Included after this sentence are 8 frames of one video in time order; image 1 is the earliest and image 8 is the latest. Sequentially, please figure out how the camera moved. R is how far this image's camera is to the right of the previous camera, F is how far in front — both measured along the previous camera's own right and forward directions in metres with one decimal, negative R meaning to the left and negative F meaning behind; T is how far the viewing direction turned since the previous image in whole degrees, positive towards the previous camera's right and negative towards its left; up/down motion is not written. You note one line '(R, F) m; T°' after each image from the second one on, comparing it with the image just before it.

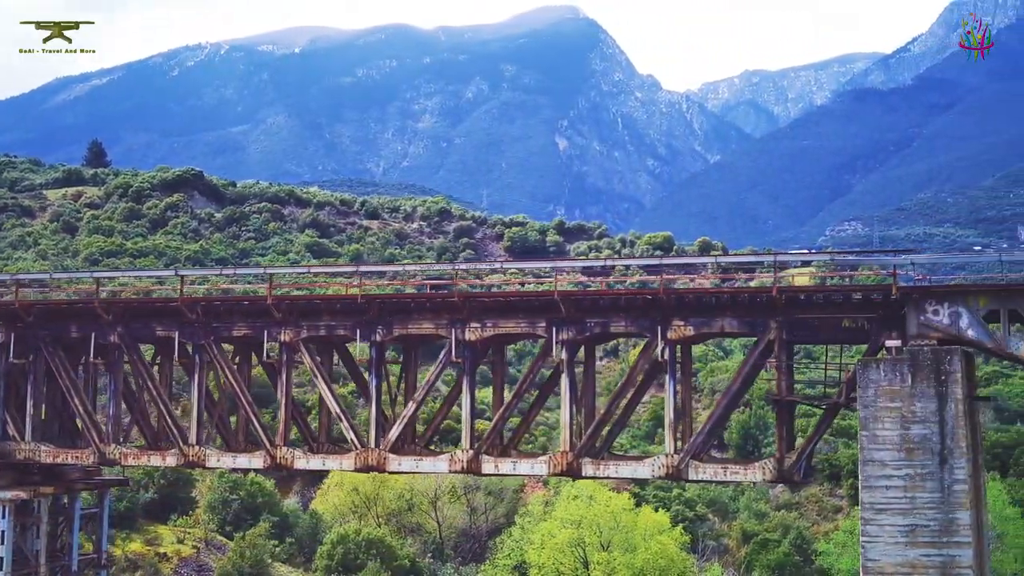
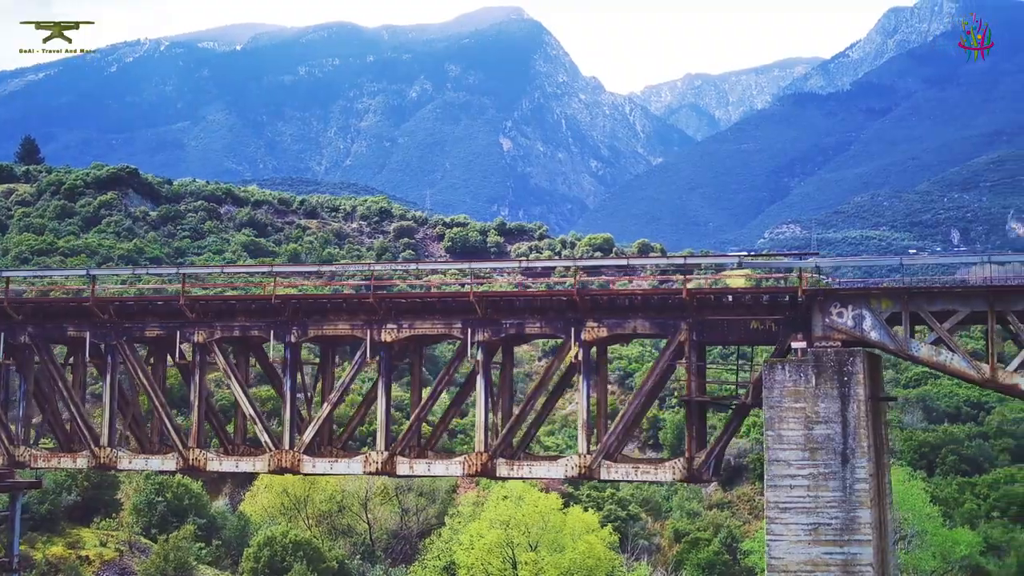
(+0.5, -0.1) m; +3°
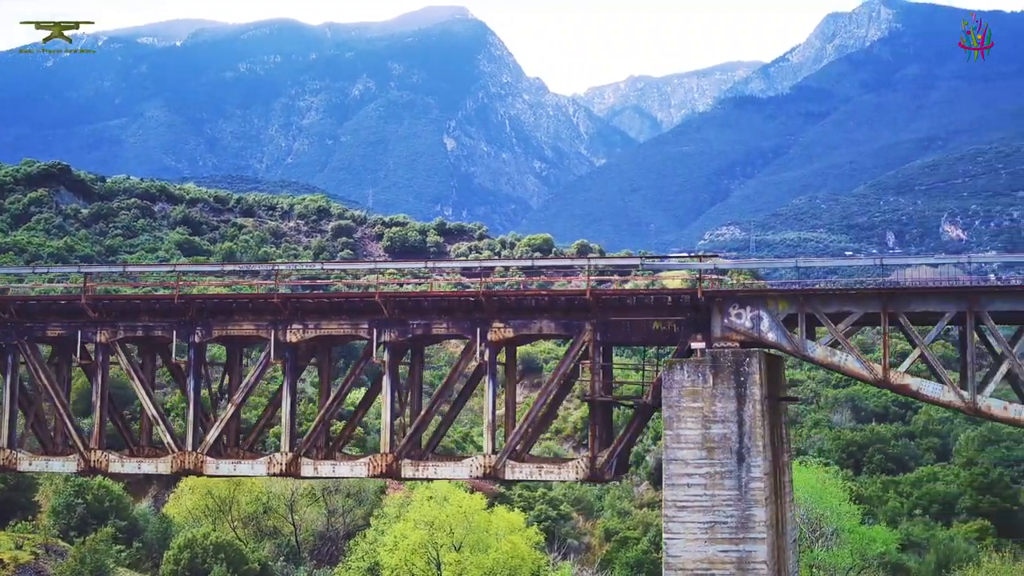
(+0.6, -0.1) m; +3°
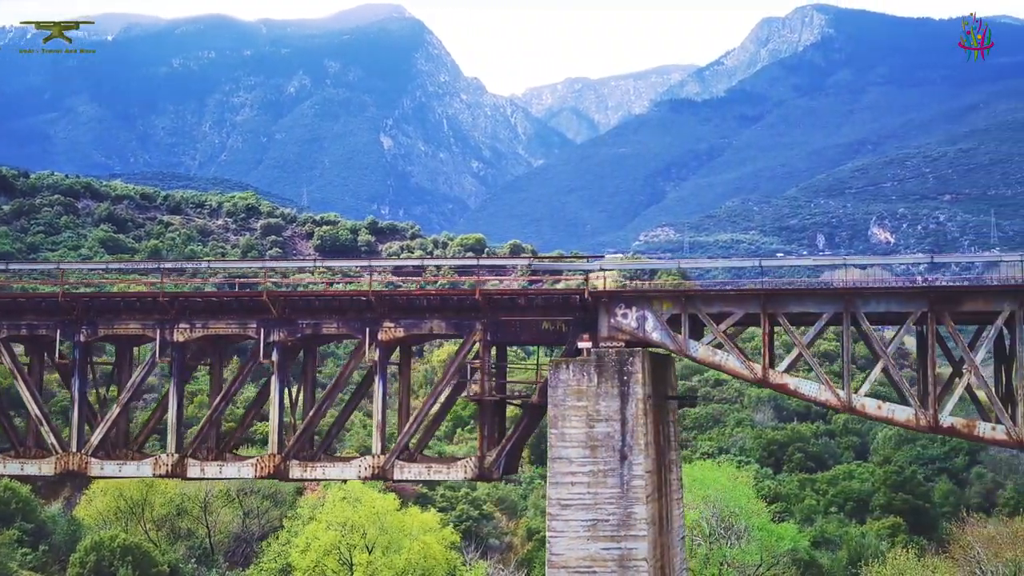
(+0.7, -0.1) m; +3°
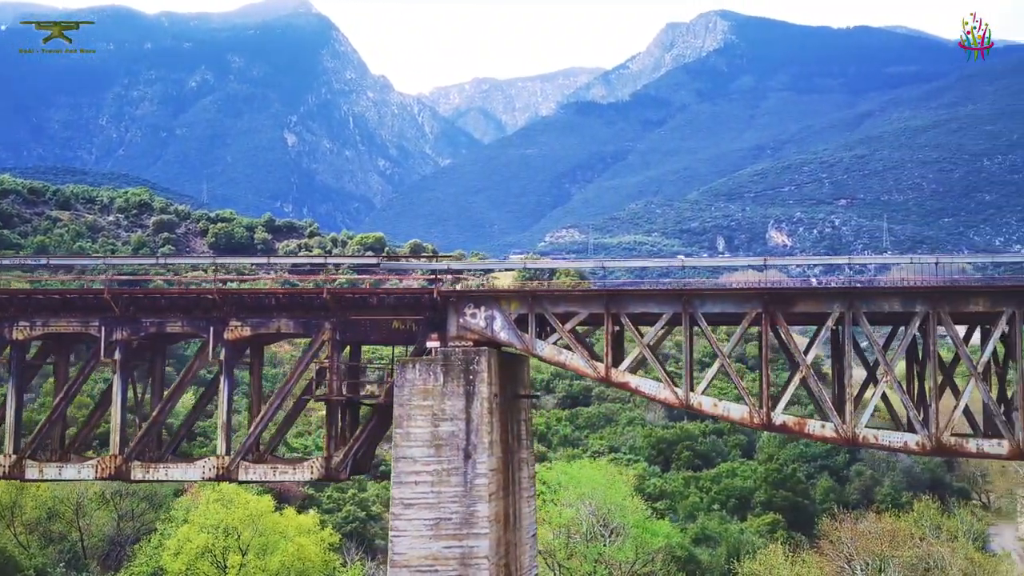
(+0.9, -0.1) m; +5°
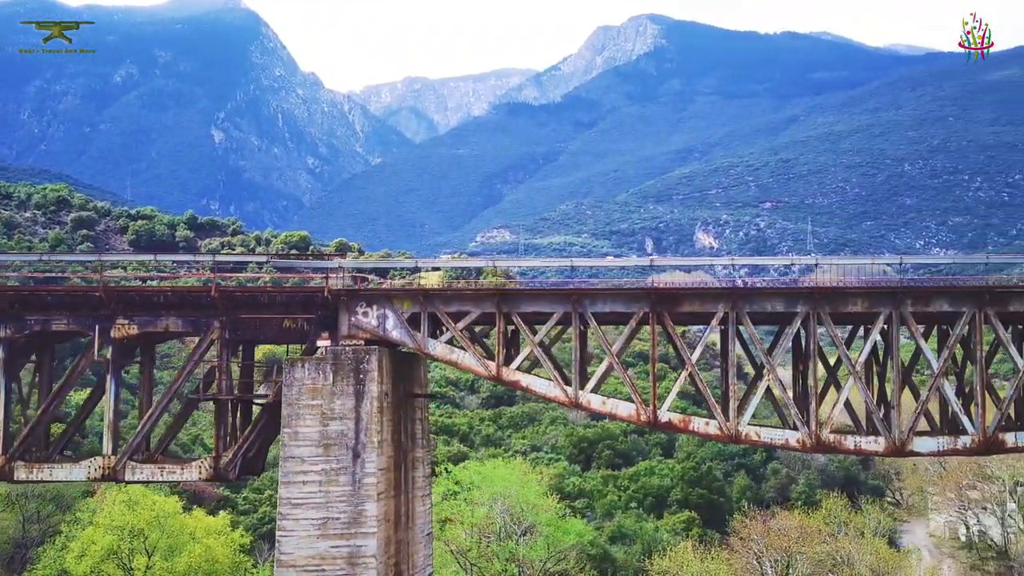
(+0.6, -0.1) m; +3°
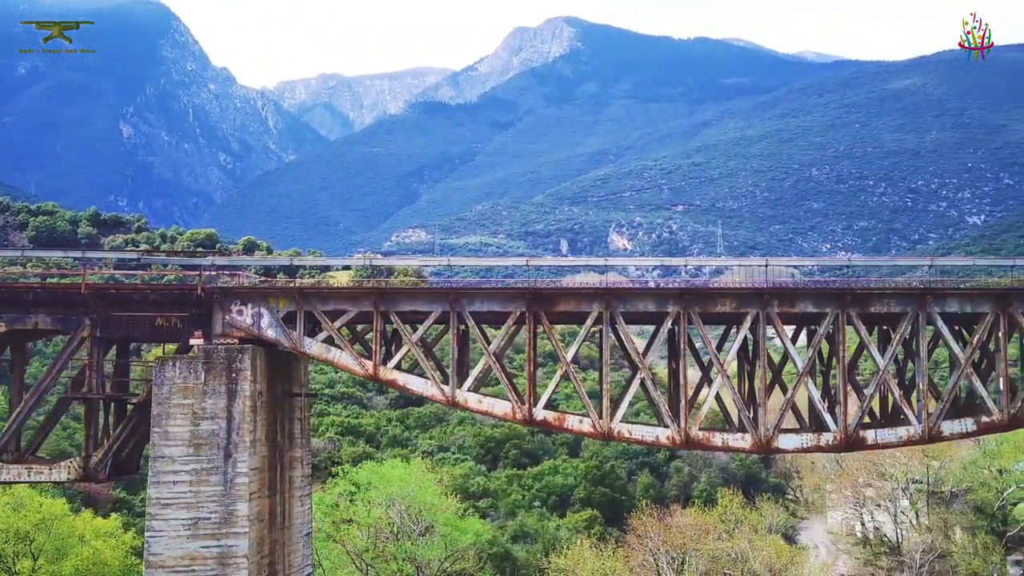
(+0.6, -0.1) m; +4°
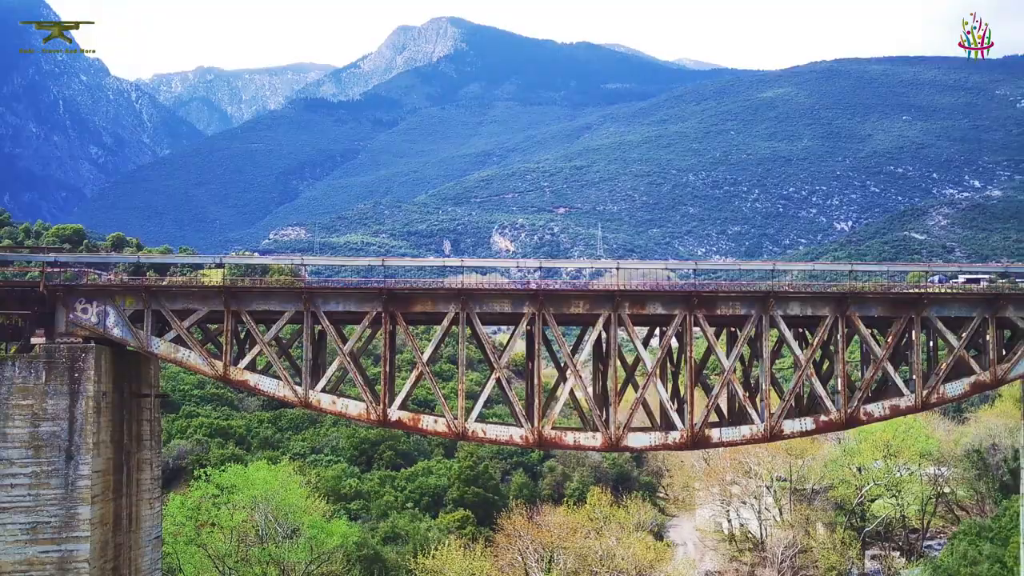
(+0.4, -0.1) m; +6°
